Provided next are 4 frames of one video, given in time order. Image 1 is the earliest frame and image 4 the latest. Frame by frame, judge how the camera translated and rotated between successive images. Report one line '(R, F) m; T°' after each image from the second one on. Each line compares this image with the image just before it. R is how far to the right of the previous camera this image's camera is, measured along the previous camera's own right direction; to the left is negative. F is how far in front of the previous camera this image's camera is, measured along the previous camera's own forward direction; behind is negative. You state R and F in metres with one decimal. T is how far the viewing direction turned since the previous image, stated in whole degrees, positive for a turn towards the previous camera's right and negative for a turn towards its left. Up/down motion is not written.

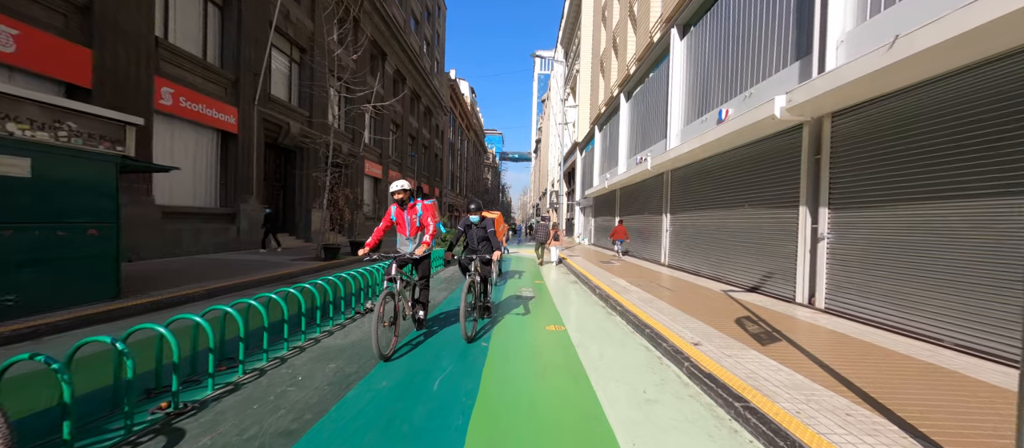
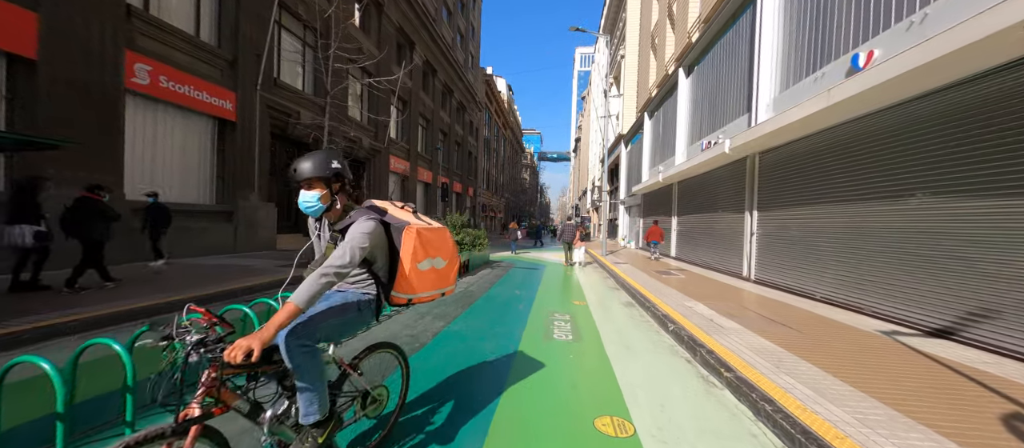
(+0.2, +2.6) m; -6°
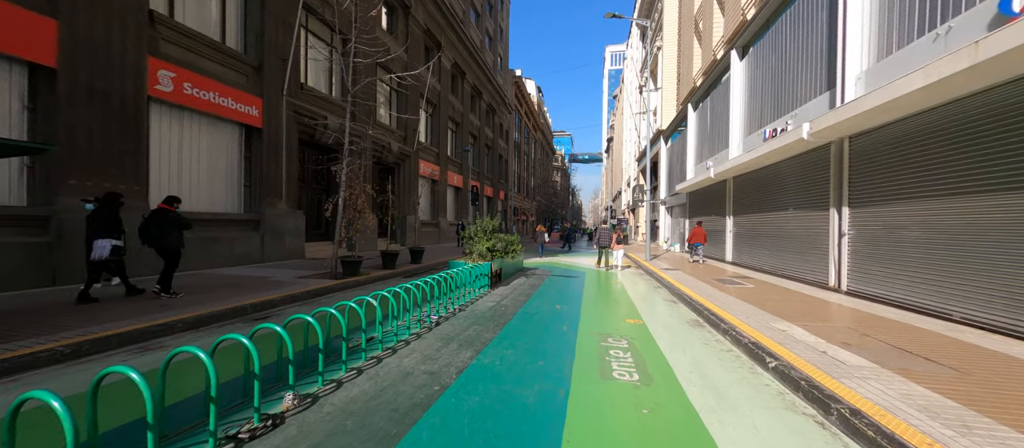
(-0.1, +1.1) m; -5°
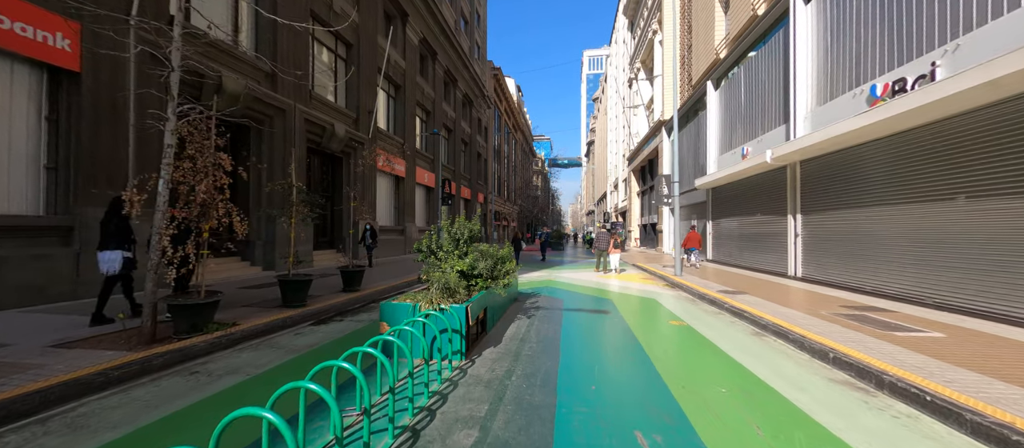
(-0.2, +4.5) m; +3°
